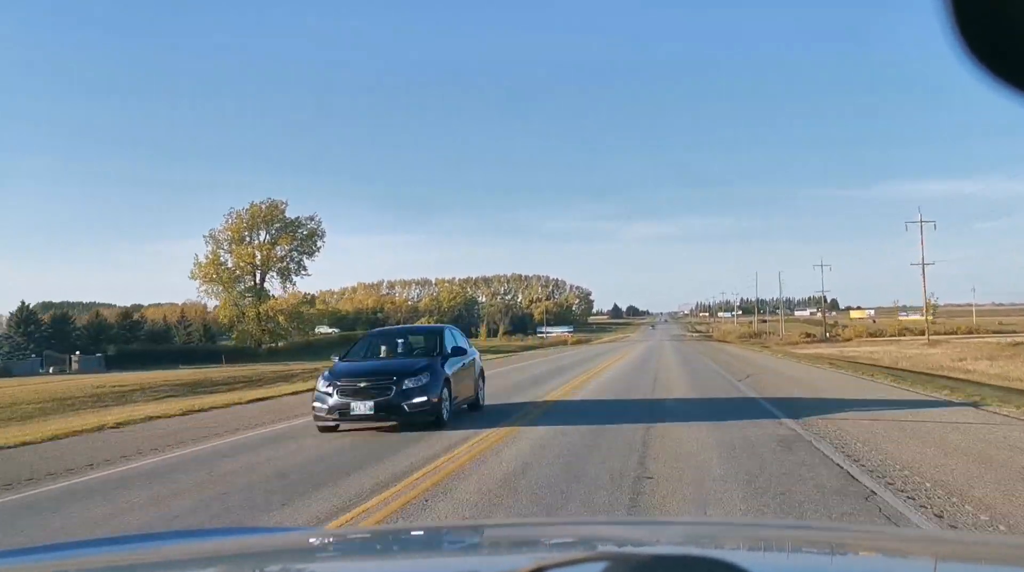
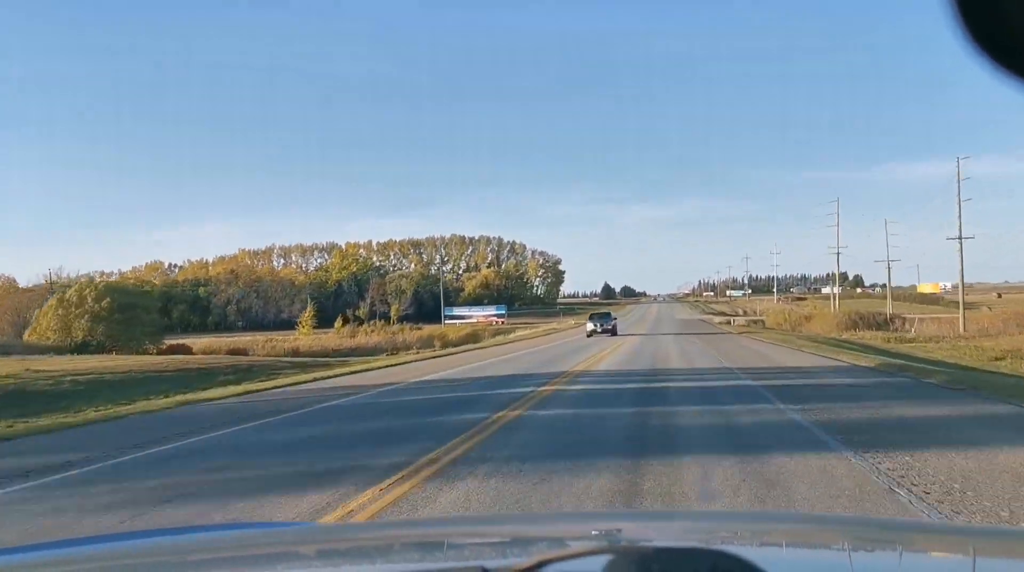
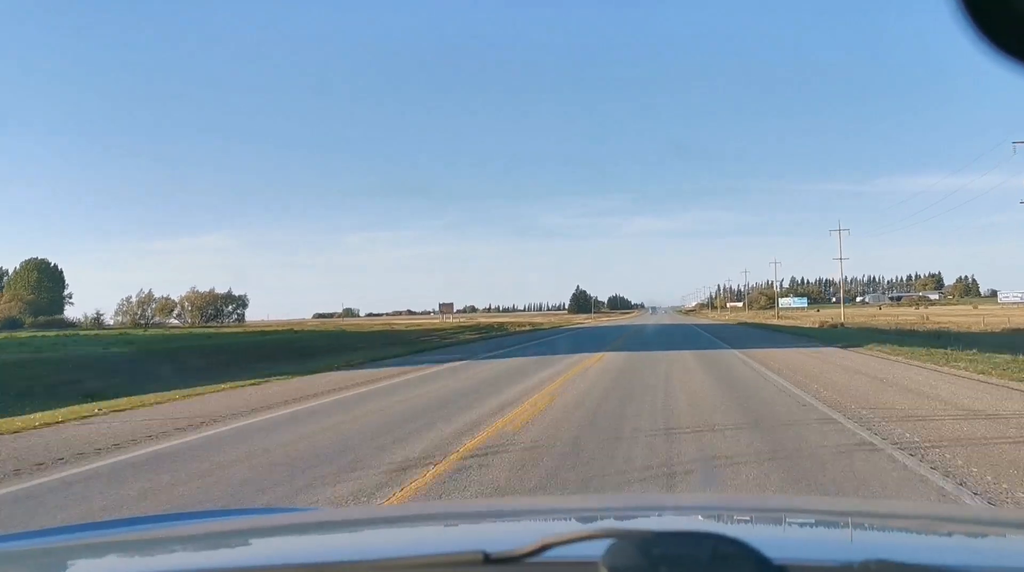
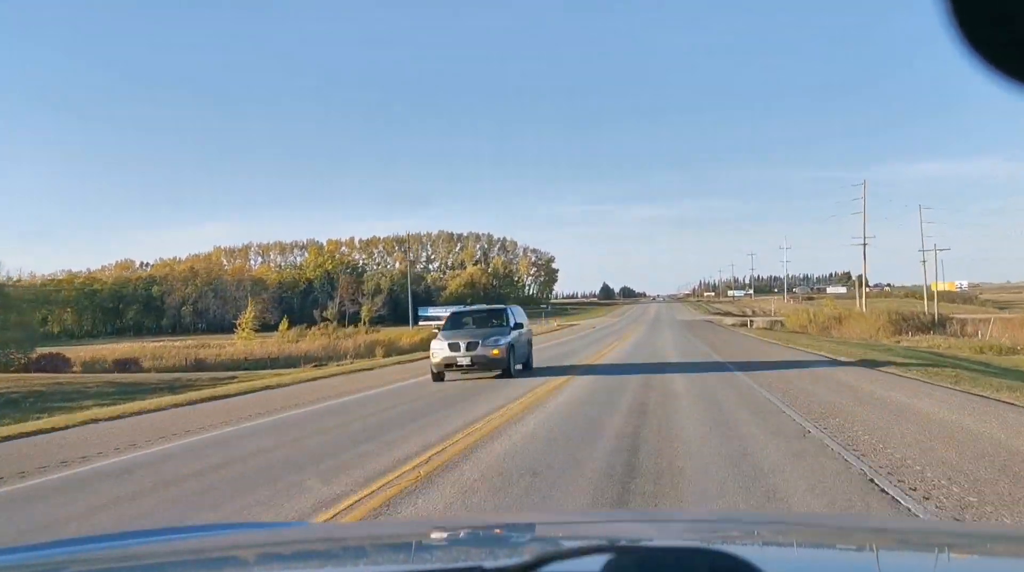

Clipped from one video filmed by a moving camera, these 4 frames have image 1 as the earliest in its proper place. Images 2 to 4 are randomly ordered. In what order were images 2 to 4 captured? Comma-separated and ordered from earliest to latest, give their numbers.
2, 4, 3
